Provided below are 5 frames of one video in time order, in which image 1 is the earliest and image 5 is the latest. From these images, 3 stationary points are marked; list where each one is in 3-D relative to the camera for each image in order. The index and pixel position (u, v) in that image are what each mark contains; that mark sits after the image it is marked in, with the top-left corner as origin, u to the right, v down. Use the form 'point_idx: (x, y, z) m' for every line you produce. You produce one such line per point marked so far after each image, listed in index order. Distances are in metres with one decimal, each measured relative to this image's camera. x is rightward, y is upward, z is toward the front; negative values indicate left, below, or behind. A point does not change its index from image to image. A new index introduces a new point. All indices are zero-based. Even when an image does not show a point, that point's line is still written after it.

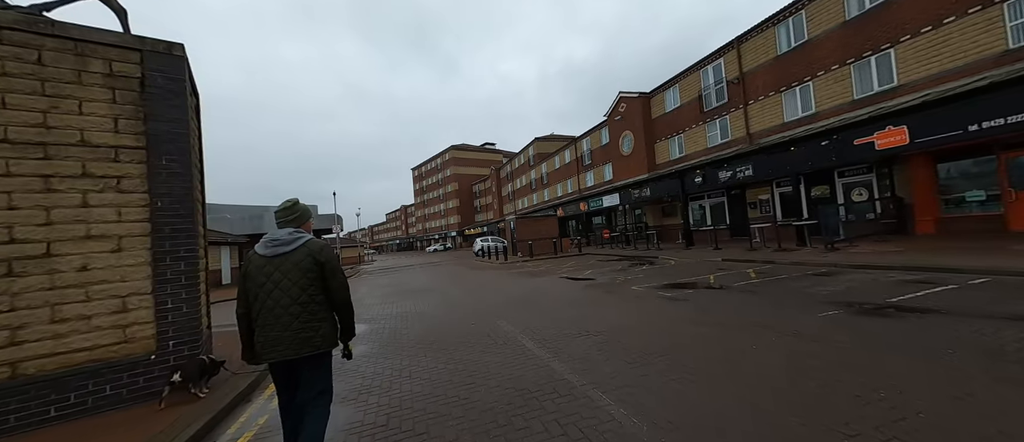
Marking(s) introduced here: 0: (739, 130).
0: (+12.5, +5.0, +18.3) m
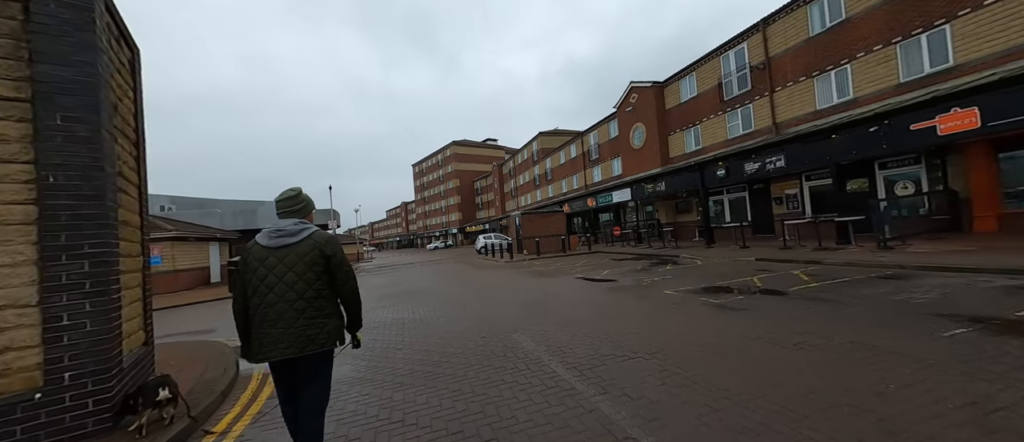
0: (+12.8, +5.2, +17.0) m
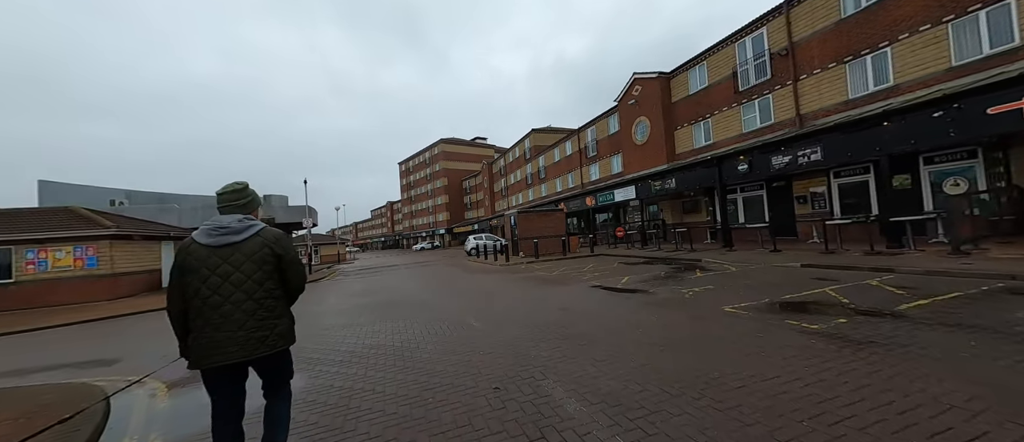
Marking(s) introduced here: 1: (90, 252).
0: (+12.8, +5.1, +15.6) m
1: (-19.2, -1.4, +15.2) m
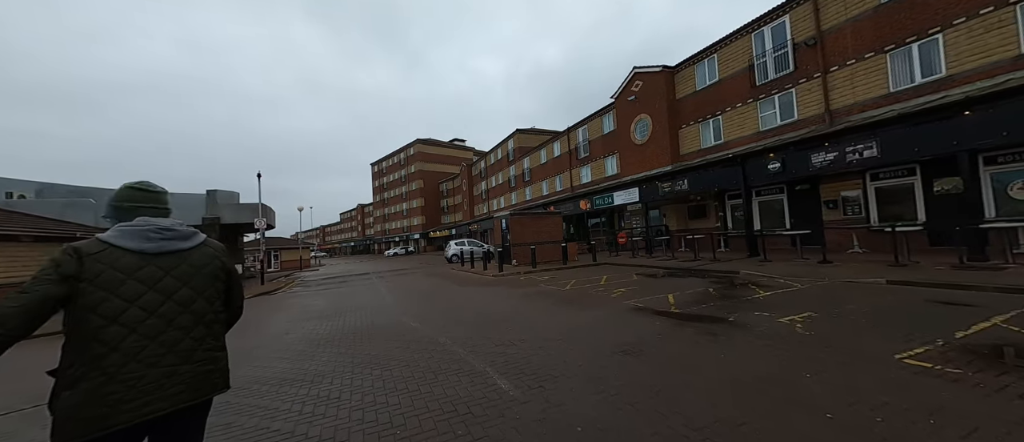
0: (+12.7, +4.8, +14.2) m
1: (-19.2, -1.3, +11.3) m
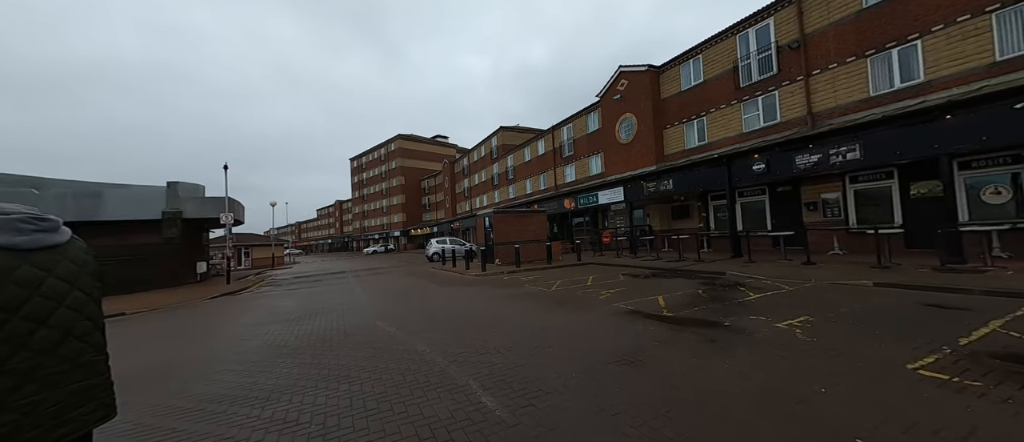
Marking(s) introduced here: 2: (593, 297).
0: (+12.1, +4.8, +14.3) m
1: (-19.7, -1.0, +9.8) m
2: (+2.1, -2.0, +8.8) m
